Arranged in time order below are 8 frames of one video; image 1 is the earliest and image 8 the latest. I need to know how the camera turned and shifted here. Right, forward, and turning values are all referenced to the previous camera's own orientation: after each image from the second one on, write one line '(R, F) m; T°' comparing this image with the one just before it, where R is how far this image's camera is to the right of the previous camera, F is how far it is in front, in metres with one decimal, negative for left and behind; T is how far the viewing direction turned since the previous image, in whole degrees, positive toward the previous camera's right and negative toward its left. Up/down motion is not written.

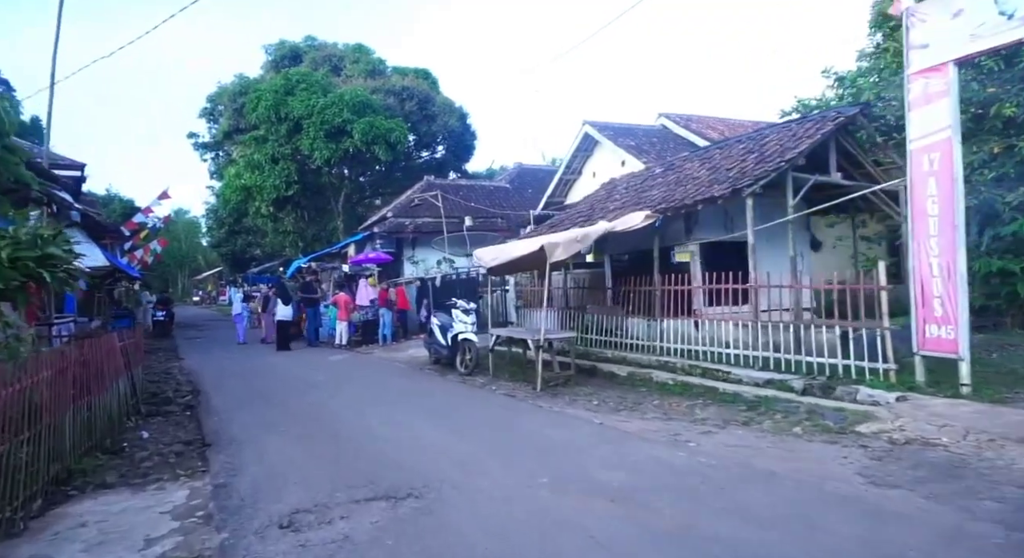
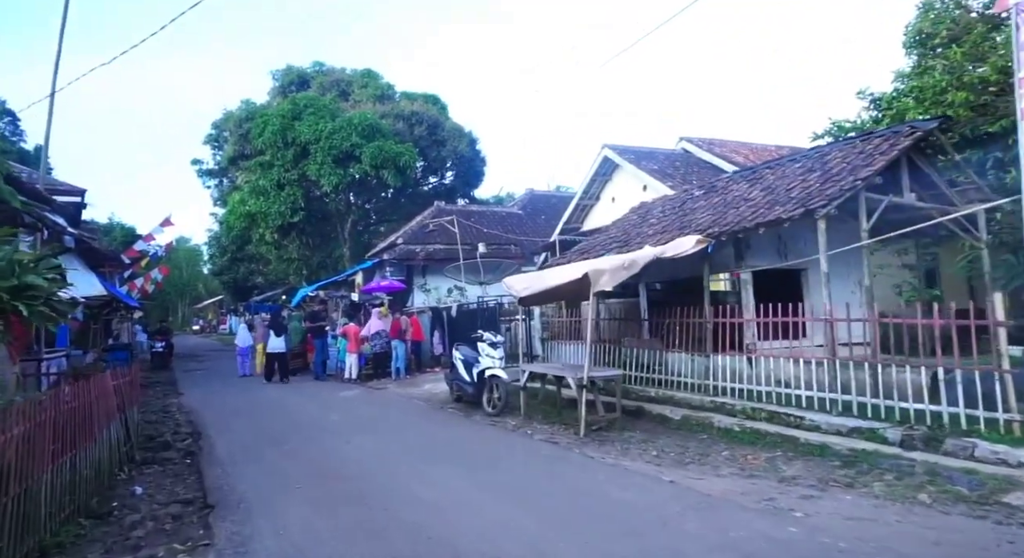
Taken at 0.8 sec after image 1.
(-0.5, +1.0) m; 0°
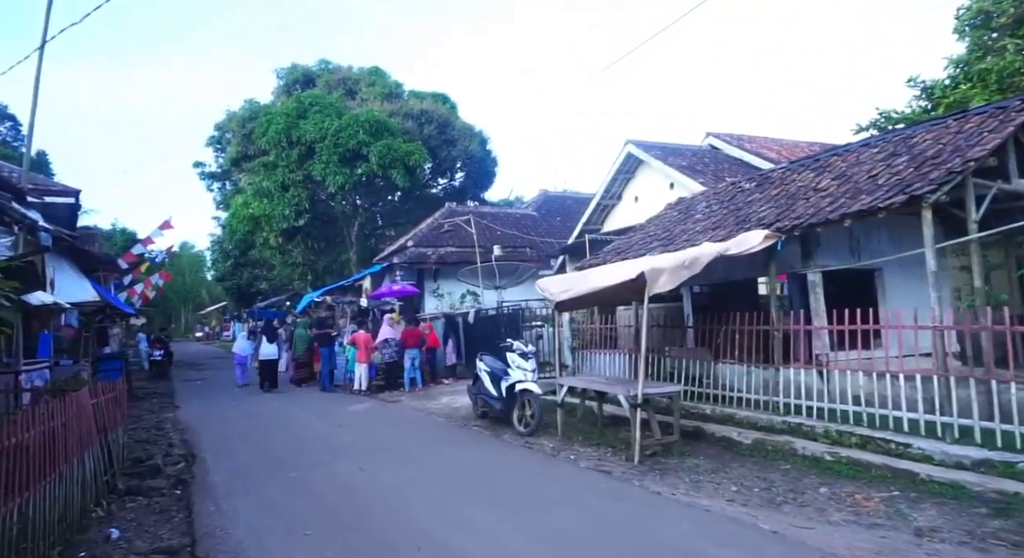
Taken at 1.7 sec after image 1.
(-0.4, +1.2) m; 0°
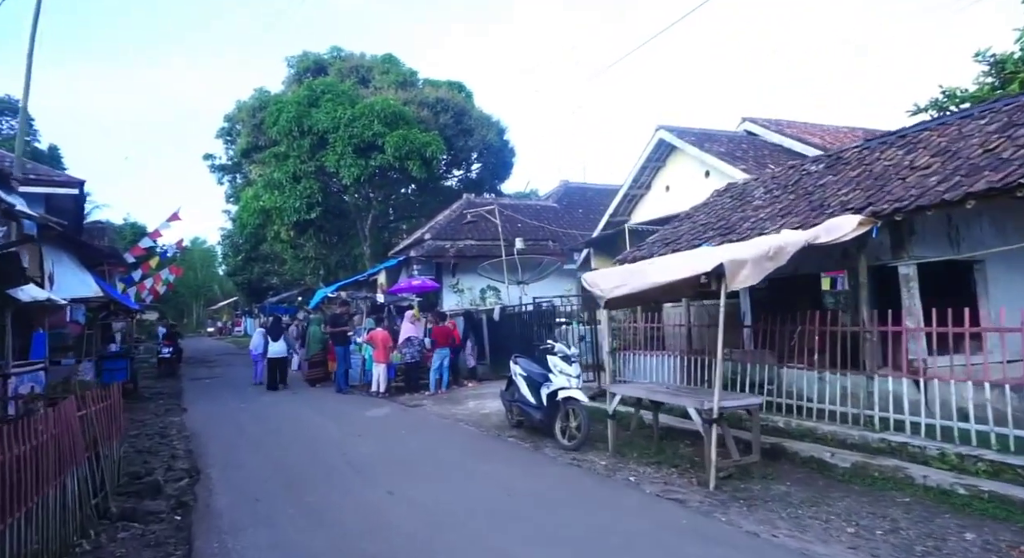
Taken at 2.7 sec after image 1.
(-0.4, +1.1) m; -1°
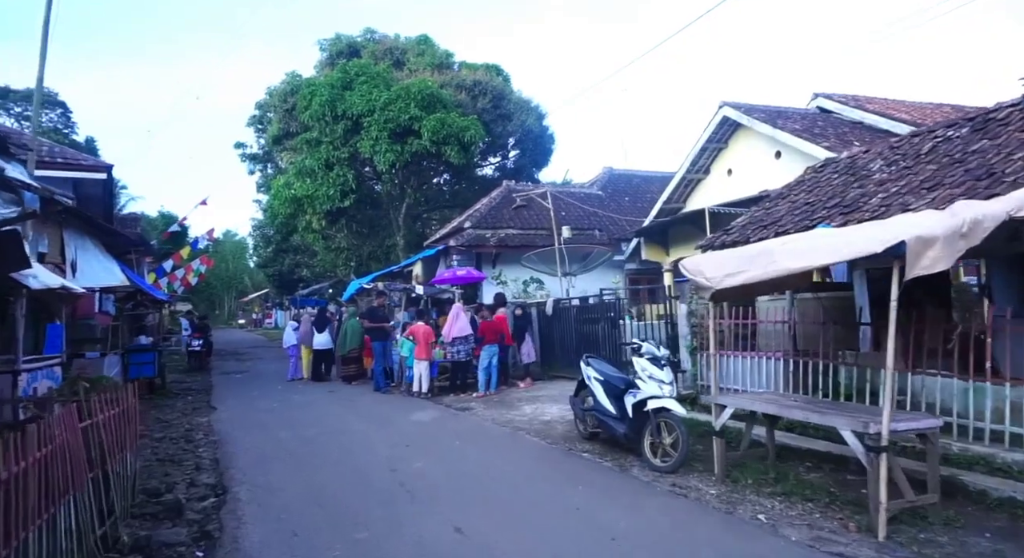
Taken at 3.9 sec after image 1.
(-0.6, +1.4) m; -2°
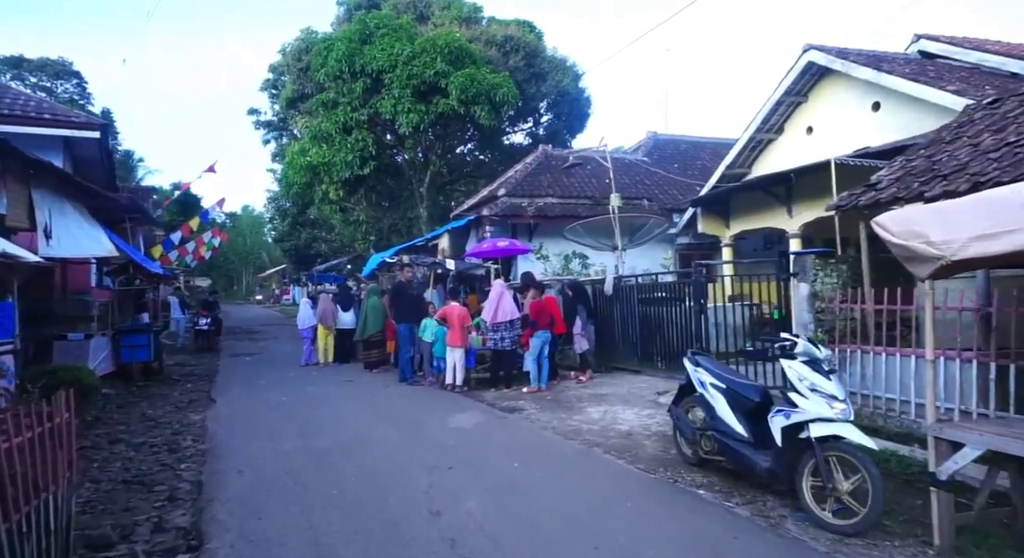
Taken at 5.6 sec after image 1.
(-0.6, +2.3) m; -2°
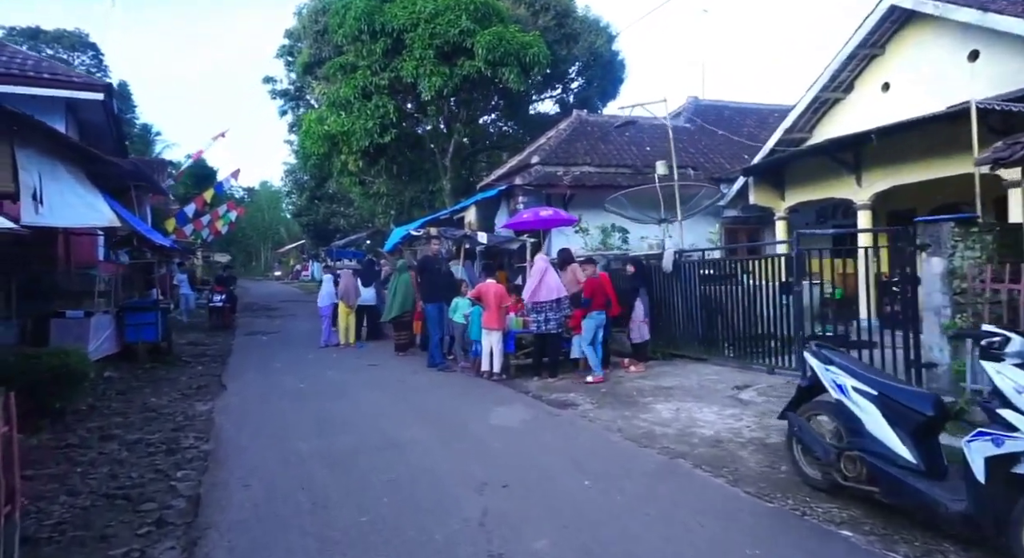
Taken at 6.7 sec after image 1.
(-0.5, +1.4) m; -2°
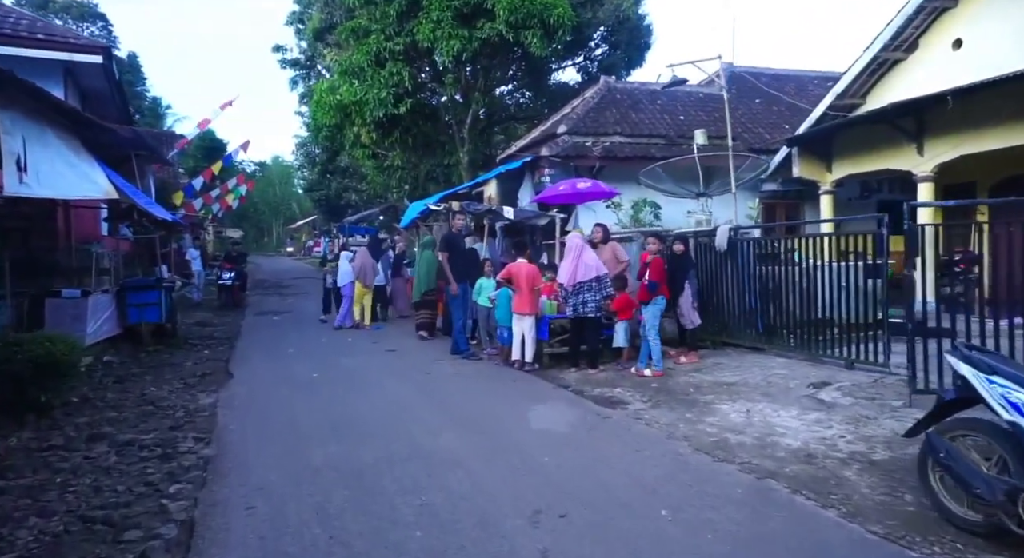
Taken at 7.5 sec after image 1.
(-0.3, +1.1) m; -1°
